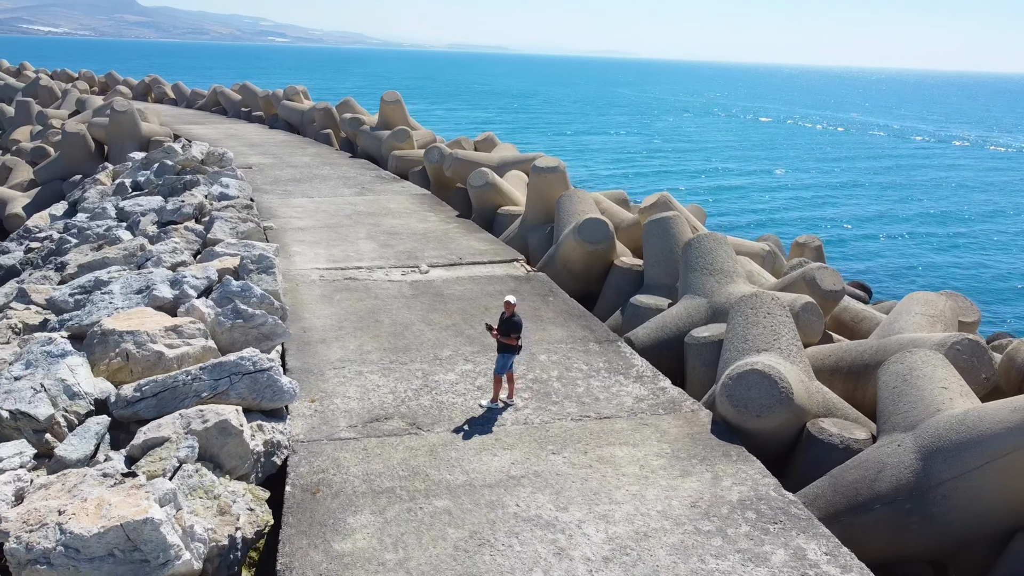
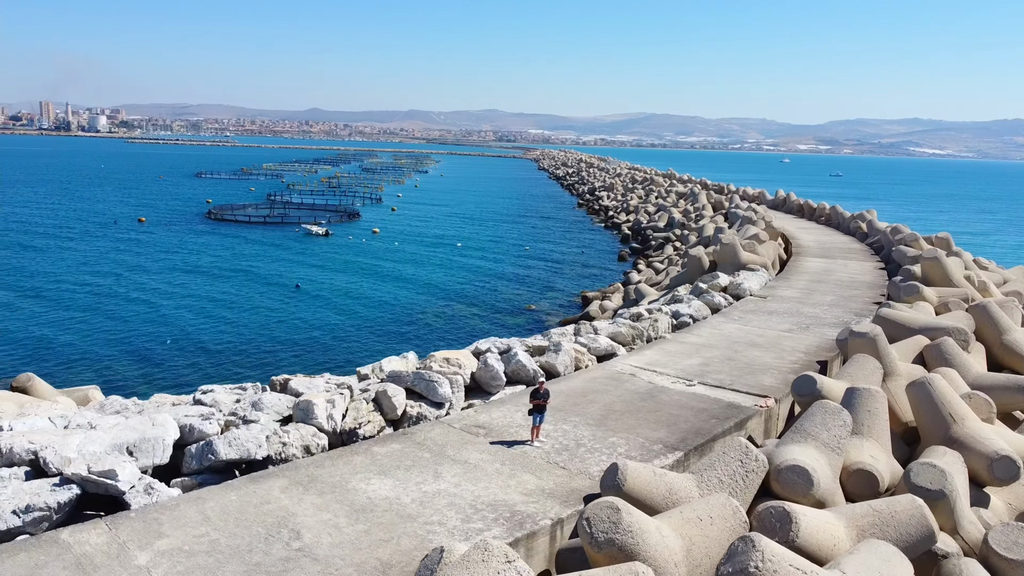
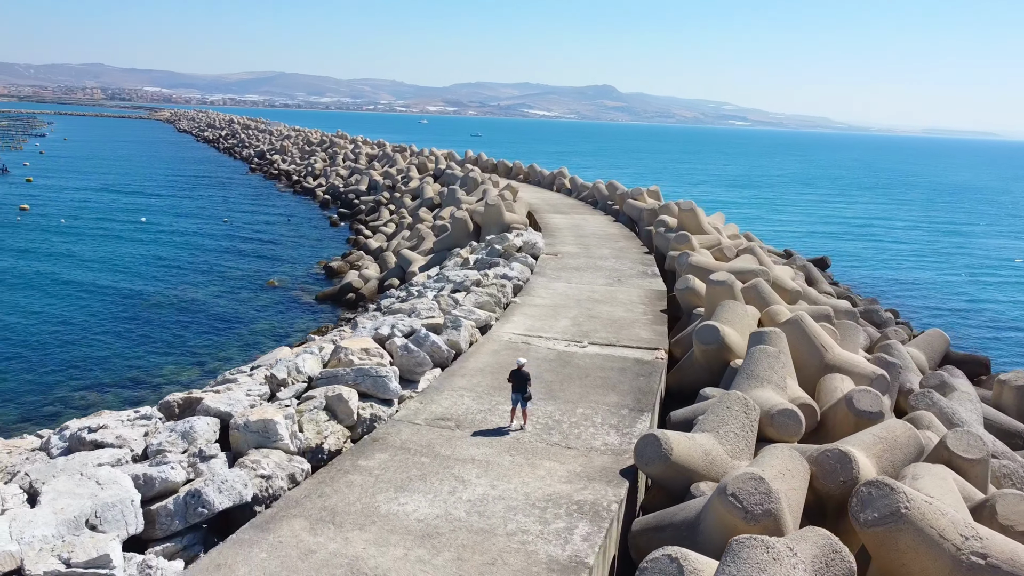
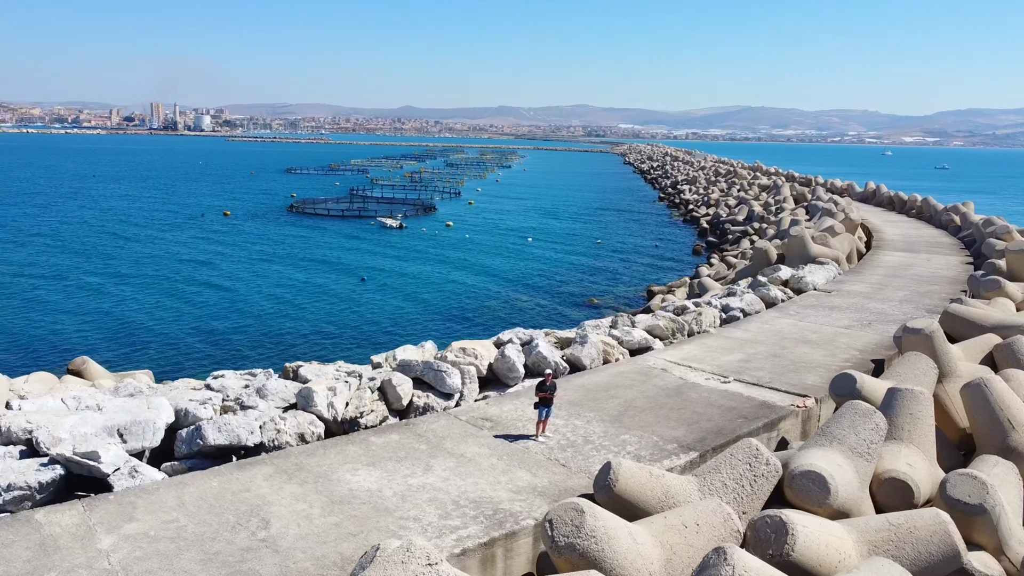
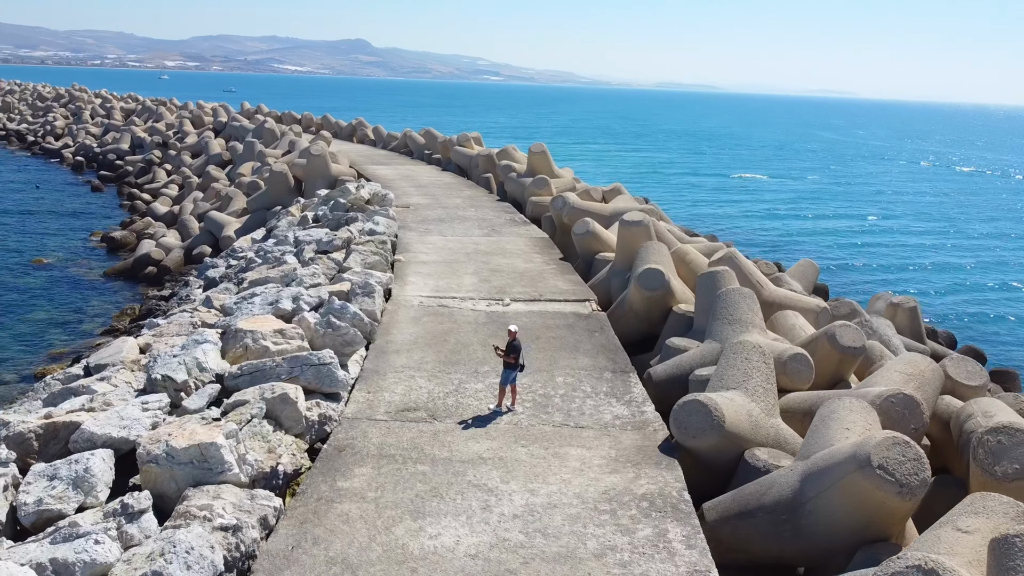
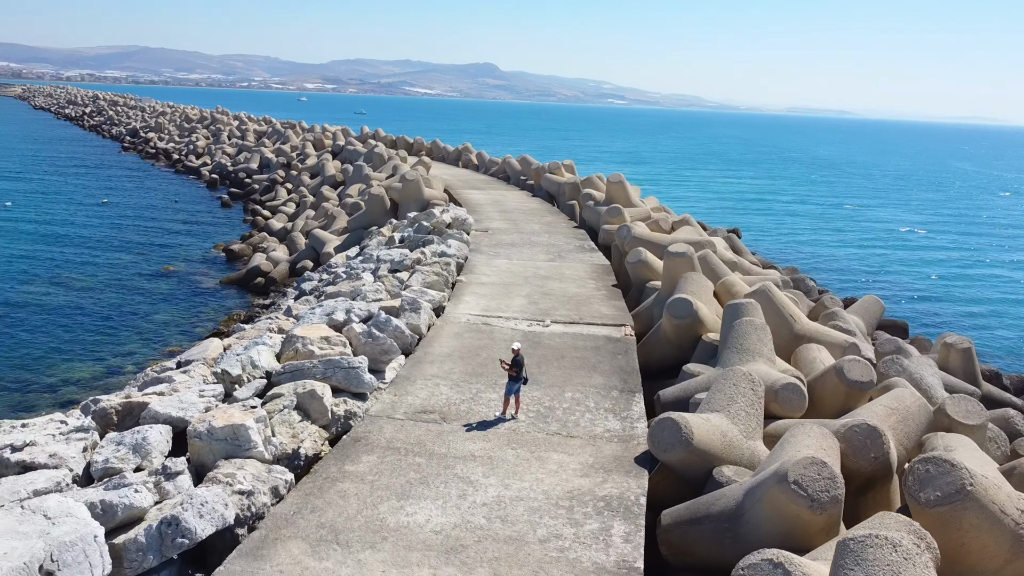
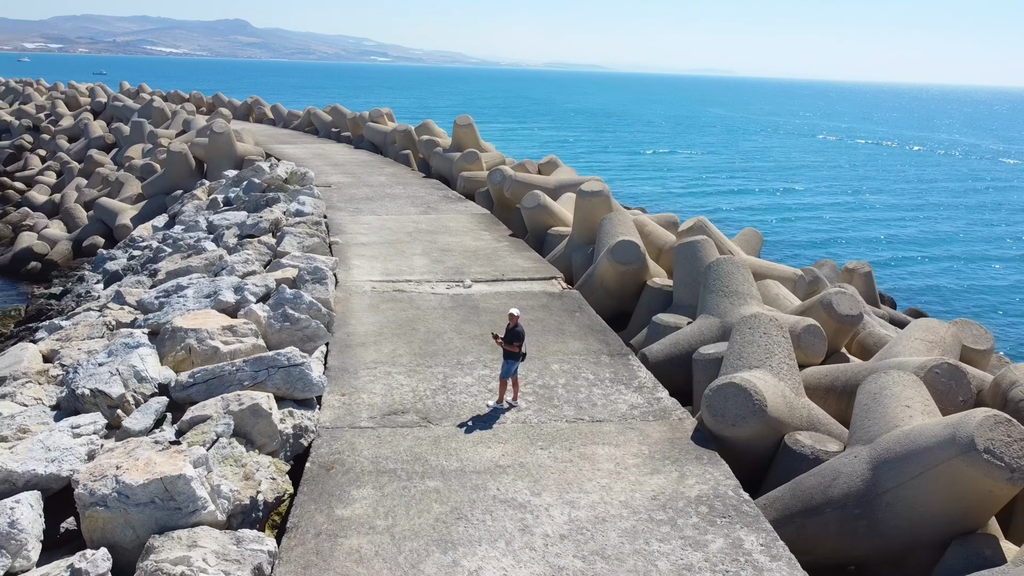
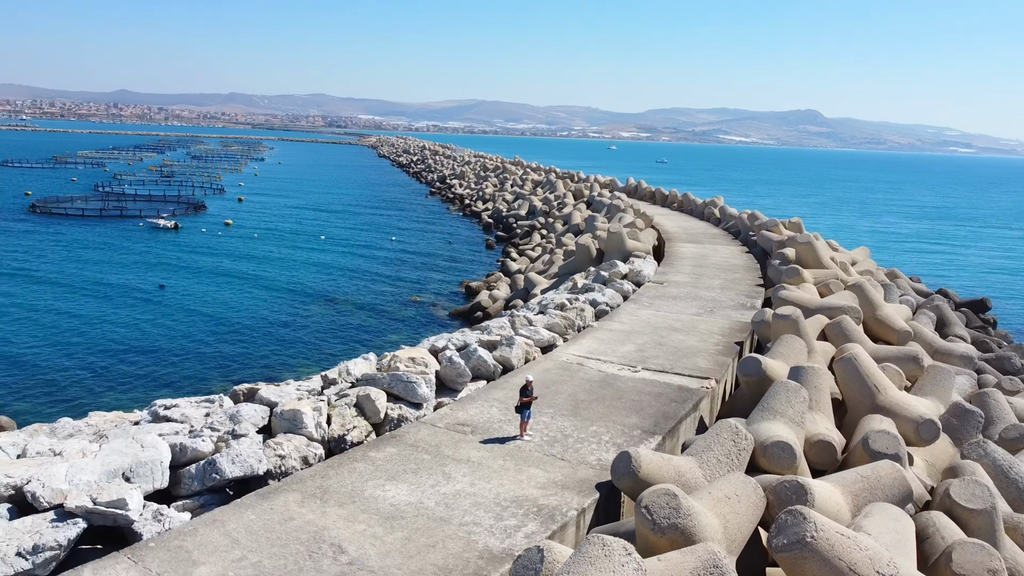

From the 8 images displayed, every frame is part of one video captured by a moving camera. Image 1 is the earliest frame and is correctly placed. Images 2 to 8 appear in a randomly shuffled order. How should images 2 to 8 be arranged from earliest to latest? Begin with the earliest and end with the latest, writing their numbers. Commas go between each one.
7, 5, 6, 3, 8, 2, 4
